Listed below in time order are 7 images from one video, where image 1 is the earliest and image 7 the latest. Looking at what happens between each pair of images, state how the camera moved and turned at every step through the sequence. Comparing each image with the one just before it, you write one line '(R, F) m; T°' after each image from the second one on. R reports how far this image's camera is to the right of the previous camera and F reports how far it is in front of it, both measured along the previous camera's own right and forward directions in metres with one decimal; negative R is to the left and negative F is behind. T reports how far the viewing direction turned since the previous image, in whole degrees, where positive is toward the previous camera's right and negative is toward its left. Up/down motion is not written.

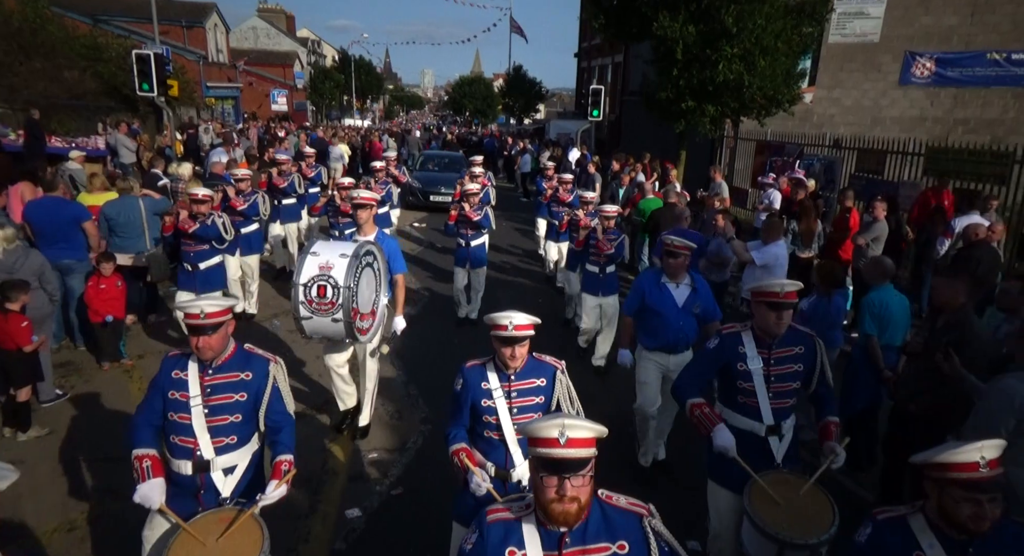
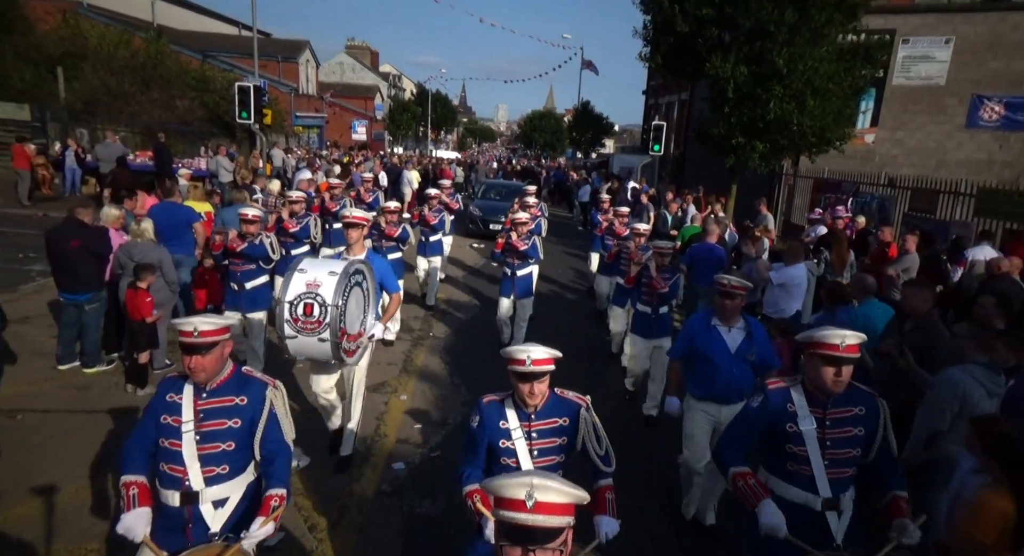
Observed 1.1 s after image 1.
(+0.3, -0.8) m; -6°
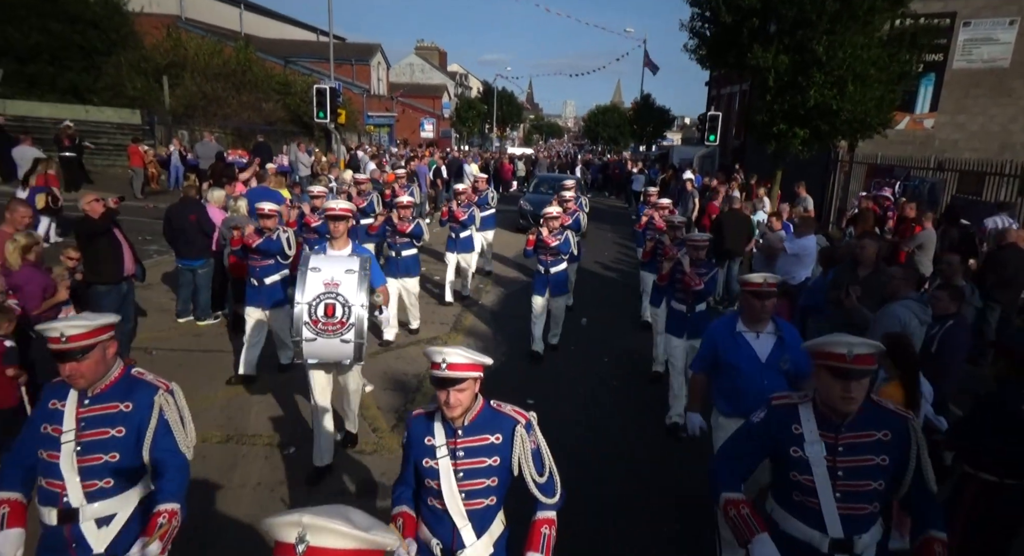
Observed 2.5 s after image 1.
(+0.4, -1.0) m; -6°
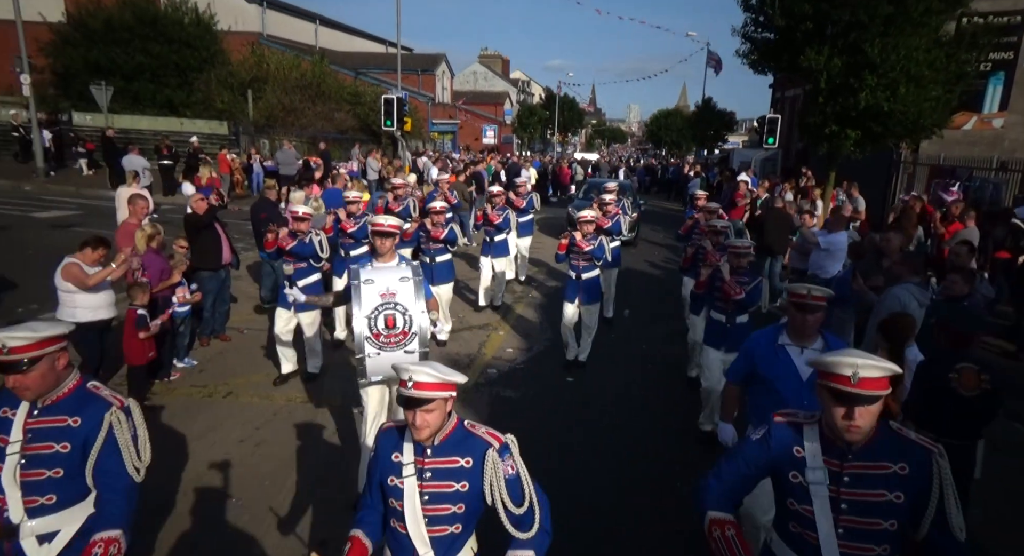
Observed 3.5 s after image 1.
(+0.2, -0.7) m; -6°
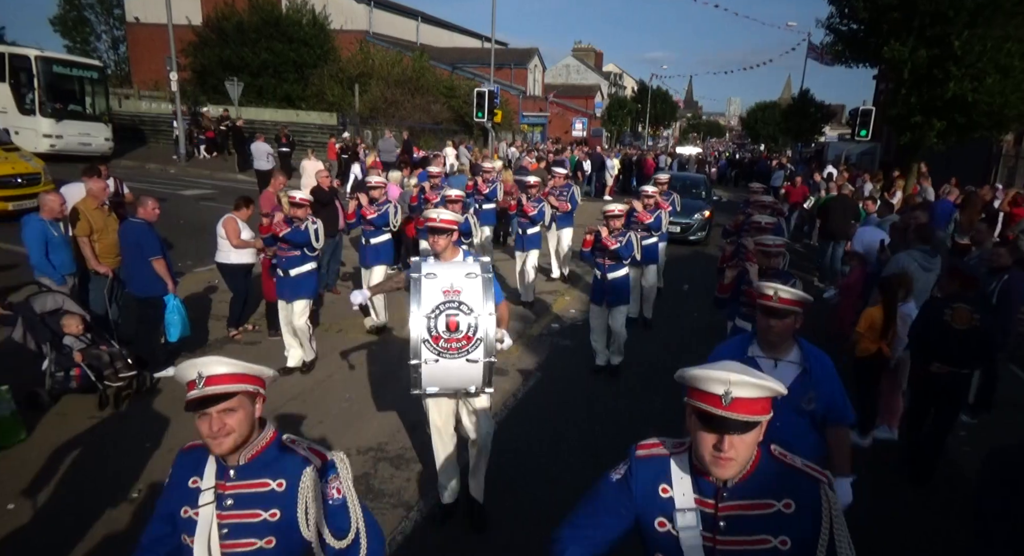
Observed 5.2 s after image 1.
(+0.3, -1.1) m; -8°
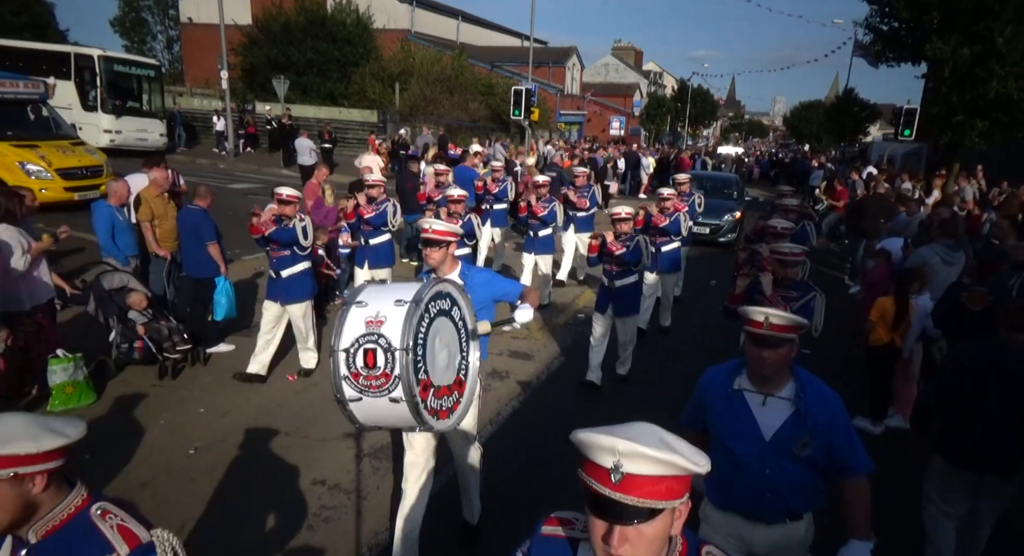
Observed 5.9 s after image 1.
(+0.1, -0.3) m; -3°
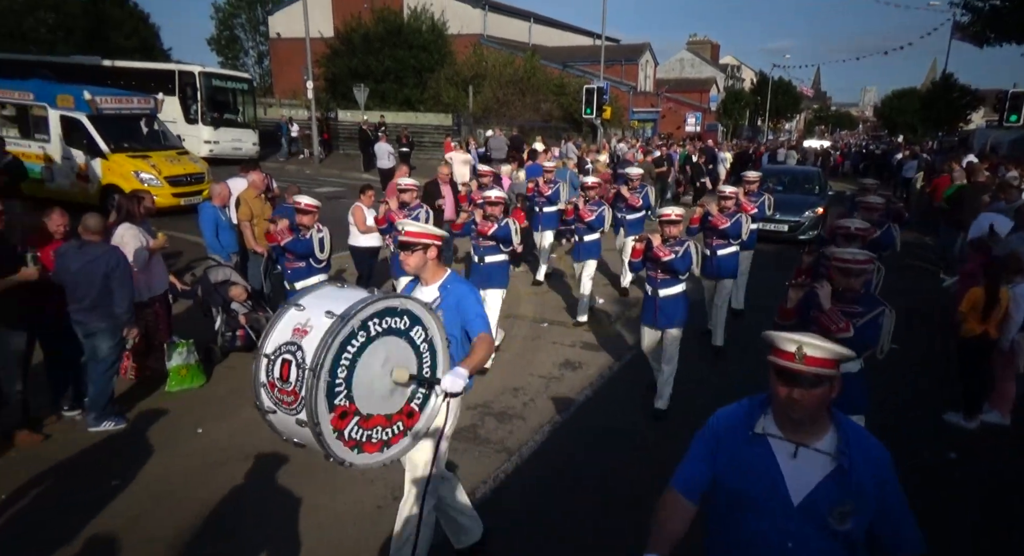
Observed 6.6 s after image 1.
(0.0, -0.2) m; -7°
